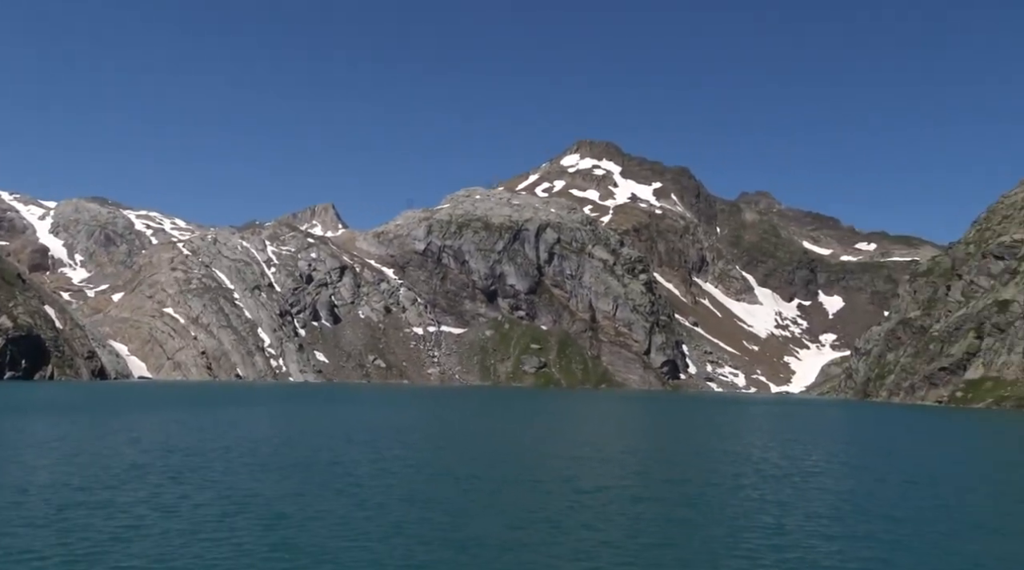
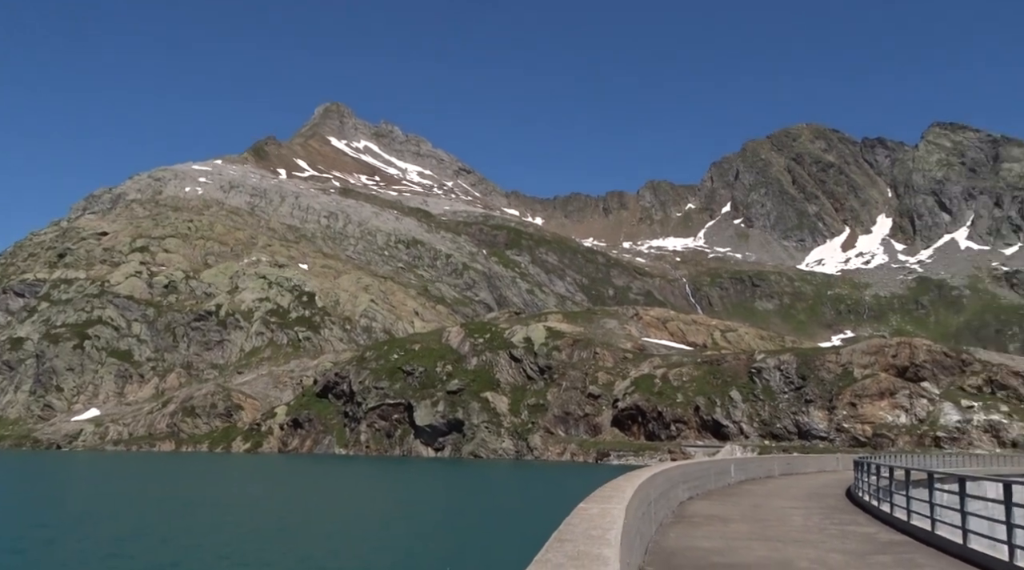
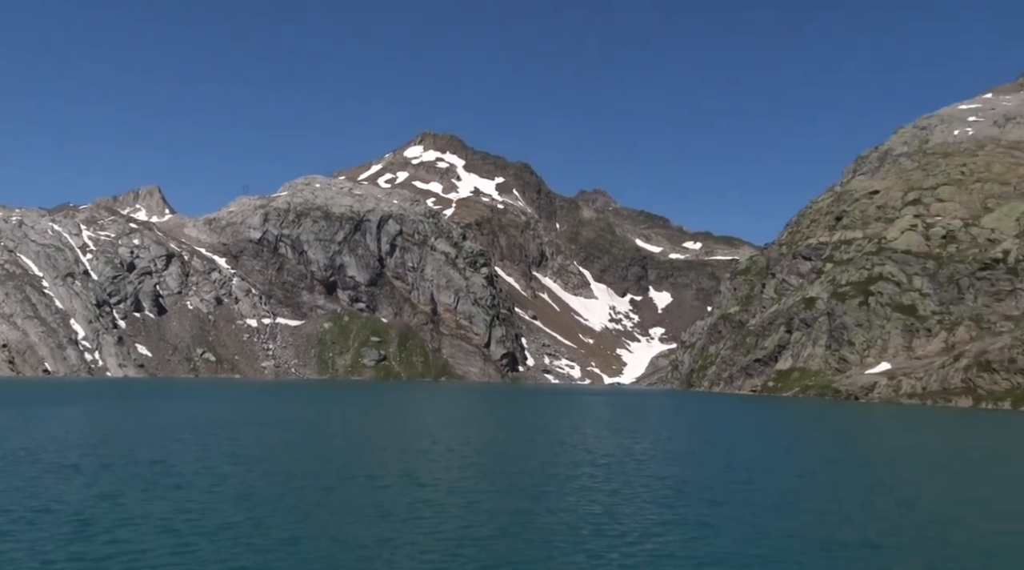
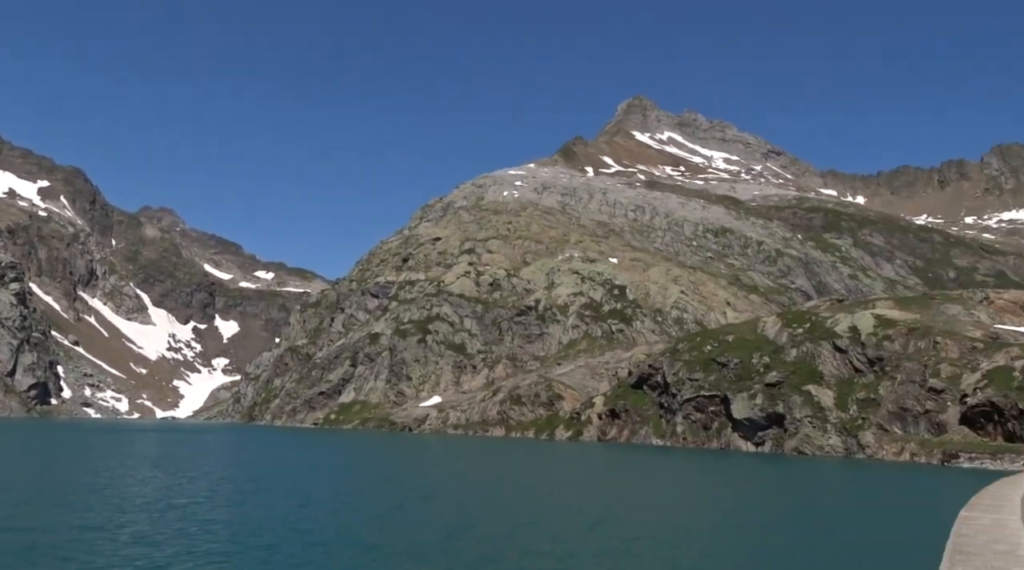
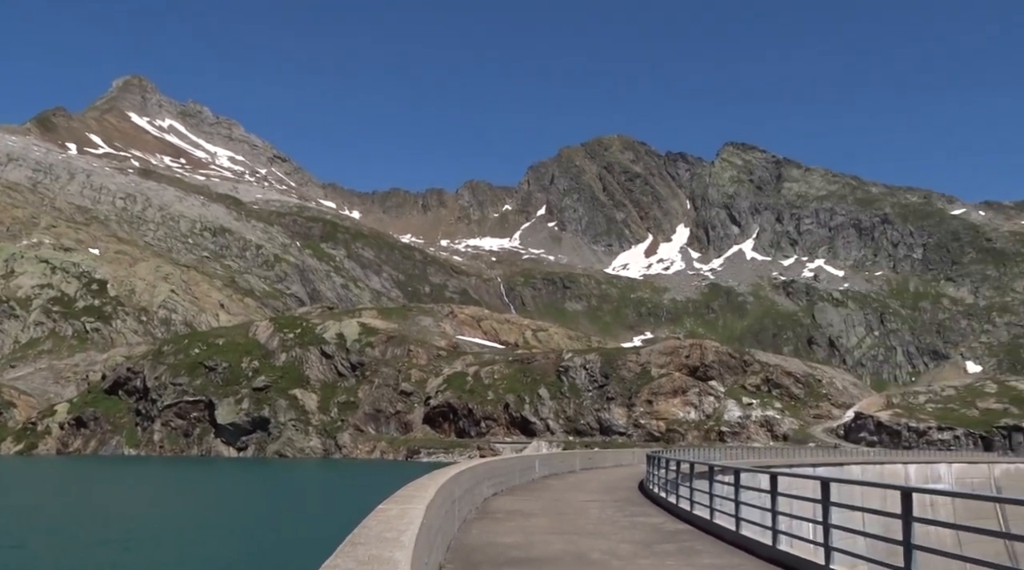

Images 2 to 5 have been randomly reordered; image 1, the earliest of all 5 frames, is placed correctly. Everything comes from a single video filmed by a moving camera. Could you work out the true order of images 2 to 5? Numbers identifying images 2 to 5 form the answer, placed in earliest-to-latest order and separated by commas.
3, 4, 2, 5
